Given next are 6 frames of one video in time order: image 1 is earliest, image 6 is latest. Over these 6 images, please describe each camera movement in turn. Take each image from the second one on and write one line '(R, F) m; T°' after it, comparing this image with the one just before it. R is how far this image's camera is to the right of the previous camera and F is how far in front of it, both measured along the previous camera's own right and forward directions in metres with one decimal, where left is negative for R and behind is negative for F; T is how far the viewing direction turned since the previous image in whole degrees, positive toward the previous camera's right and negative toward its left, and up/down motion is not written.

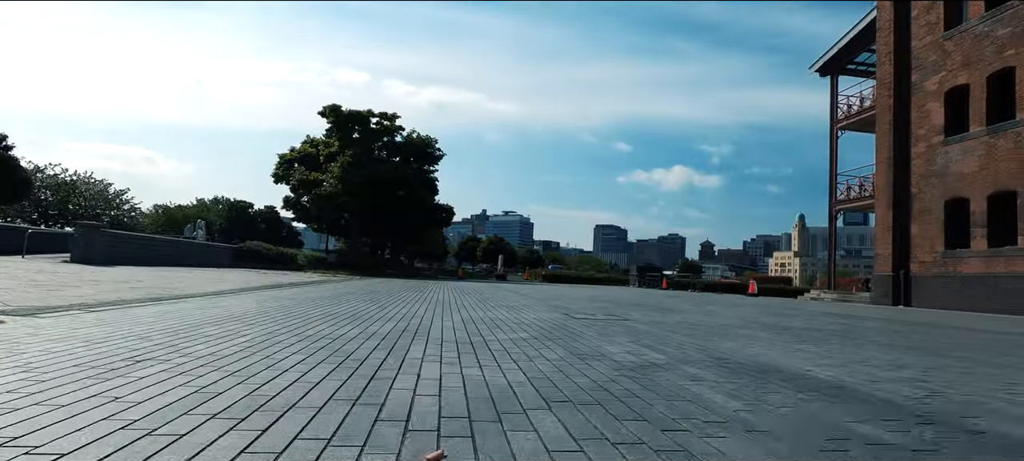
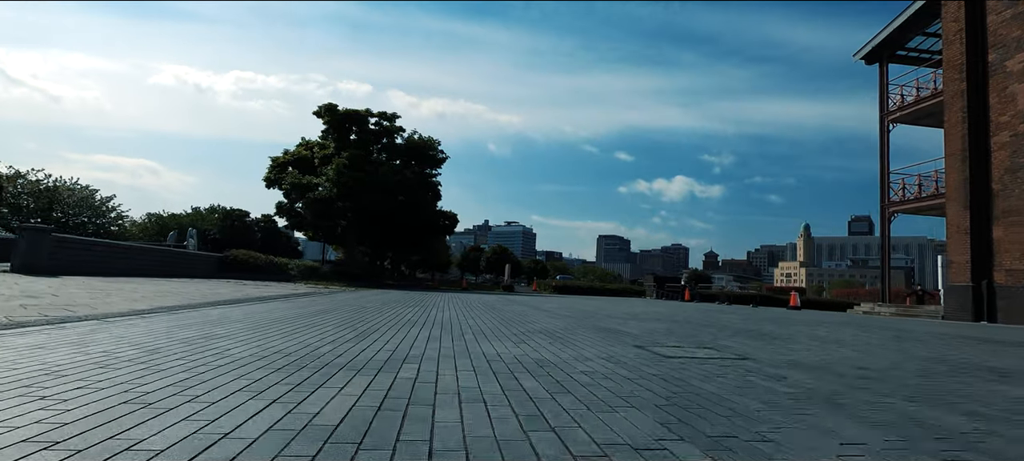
(-0.3, +2.7) m; 0°
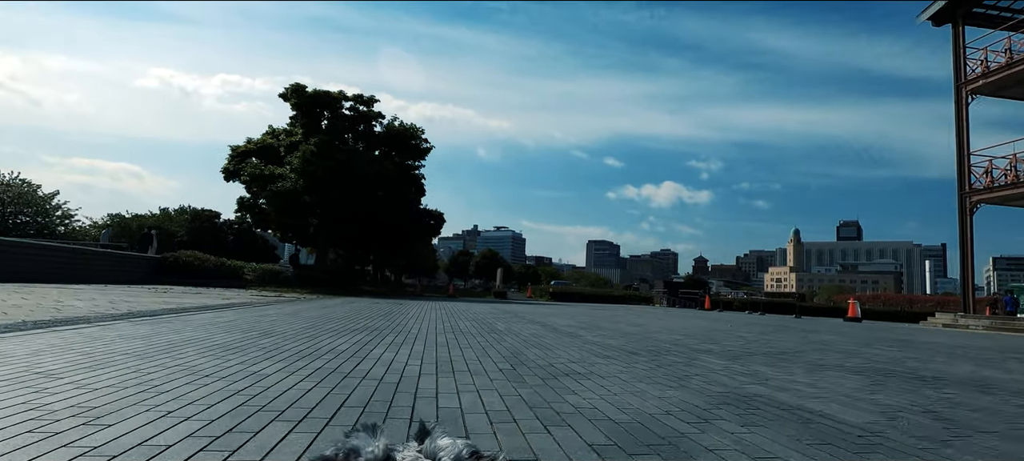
(-0.2, +4.2) m; +1°
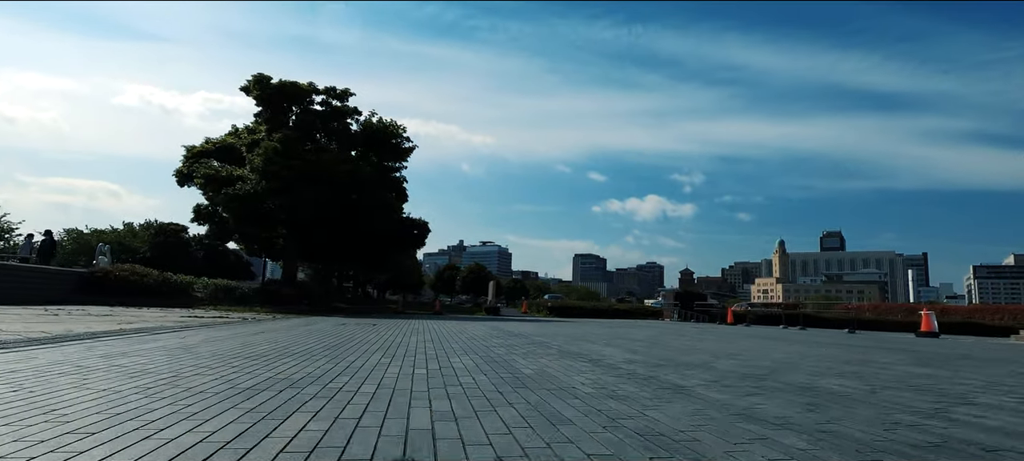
(-0.3, +3.5) m; +1°
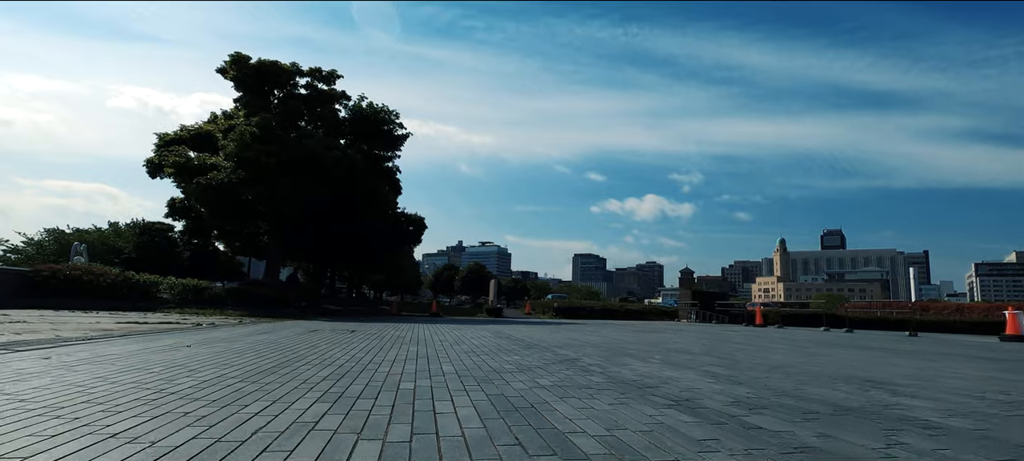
(-0.2, +2.4) m; 0°
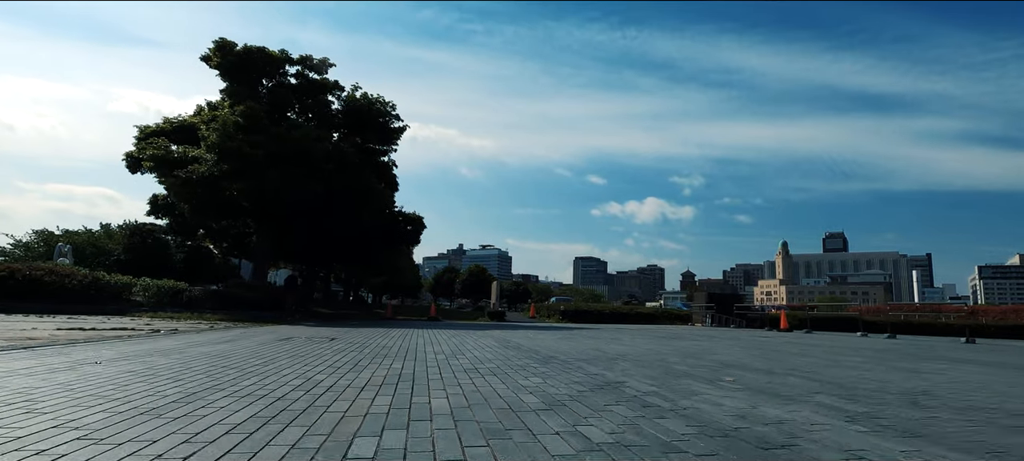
(-0.1, +1.6) m; 0°
